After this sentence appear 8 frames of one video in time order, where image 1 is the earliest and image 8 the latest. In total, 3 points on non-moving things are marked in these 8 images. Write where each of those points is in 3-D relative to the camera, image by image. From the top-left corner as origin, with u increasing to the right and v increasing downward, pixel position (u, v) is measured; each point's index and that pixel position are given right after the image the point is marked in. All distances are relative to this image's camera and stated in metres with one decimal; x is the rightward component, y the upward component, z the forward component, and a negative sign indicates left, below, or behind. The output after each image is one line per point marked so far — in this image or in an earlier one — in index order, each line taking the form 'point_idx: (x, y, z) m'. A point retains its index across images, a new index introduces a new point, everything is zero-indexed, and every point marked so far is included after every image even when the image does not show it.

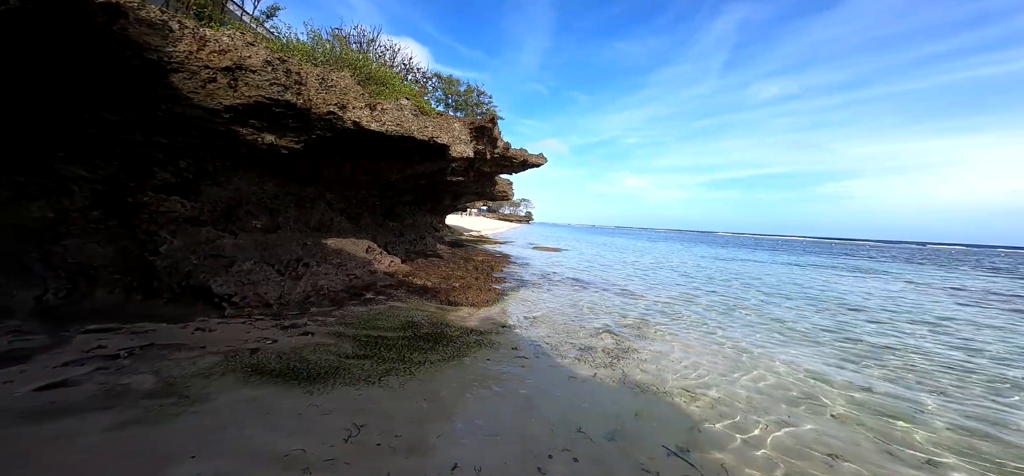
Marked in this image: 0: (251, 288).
0: (-4.4, -0.8, +6.1) m
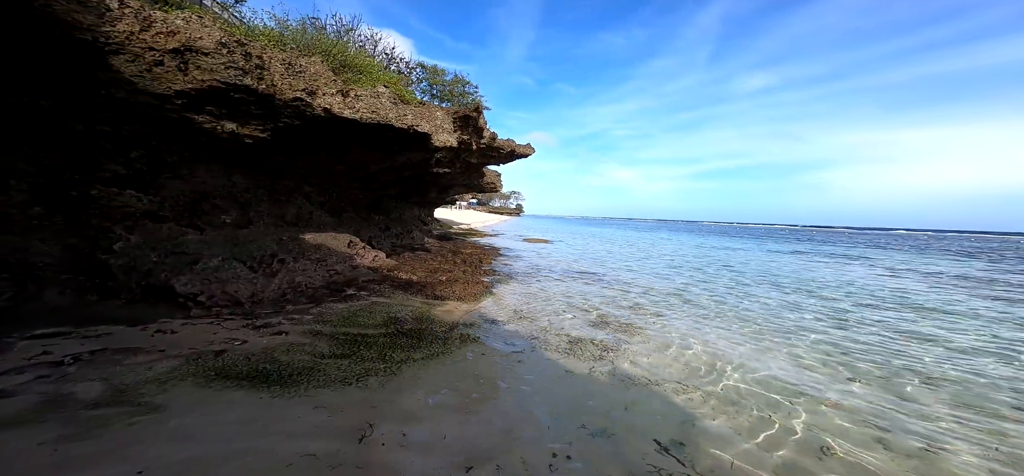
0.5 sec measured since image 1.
0: (-4.6, -0.8, +5.8) m
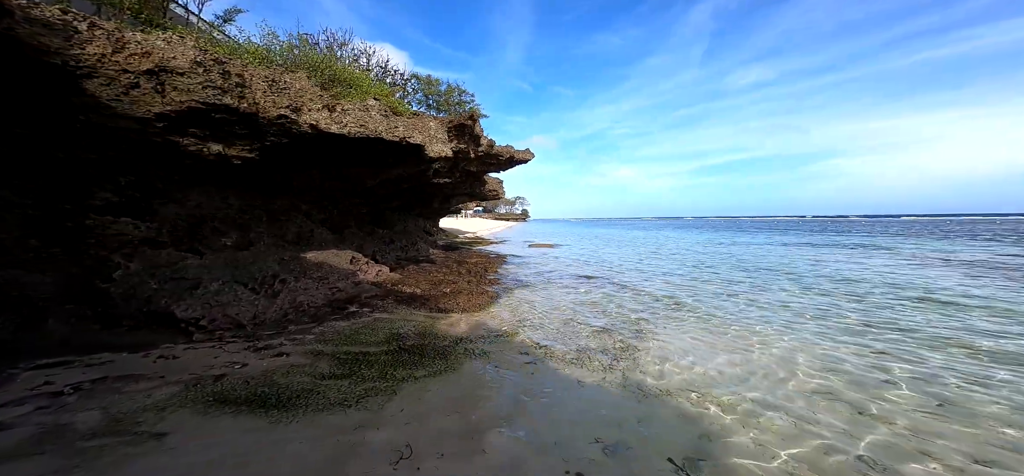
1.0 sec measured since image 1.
0: (-4.5, -1.1, +5.7) m
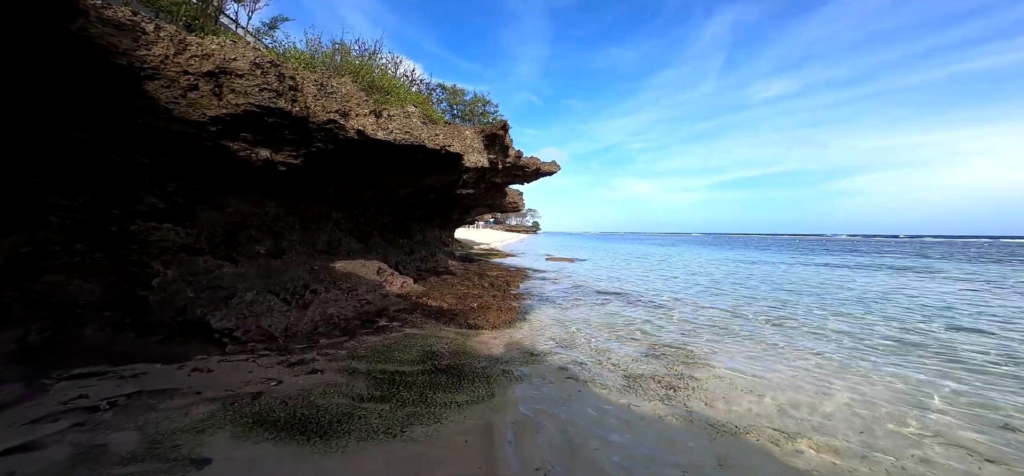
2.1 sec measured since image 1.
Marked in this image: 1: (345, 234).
0: (-3.9, -1.3, +5.5) m
1: (-4.0, +0.1, +8.8) m
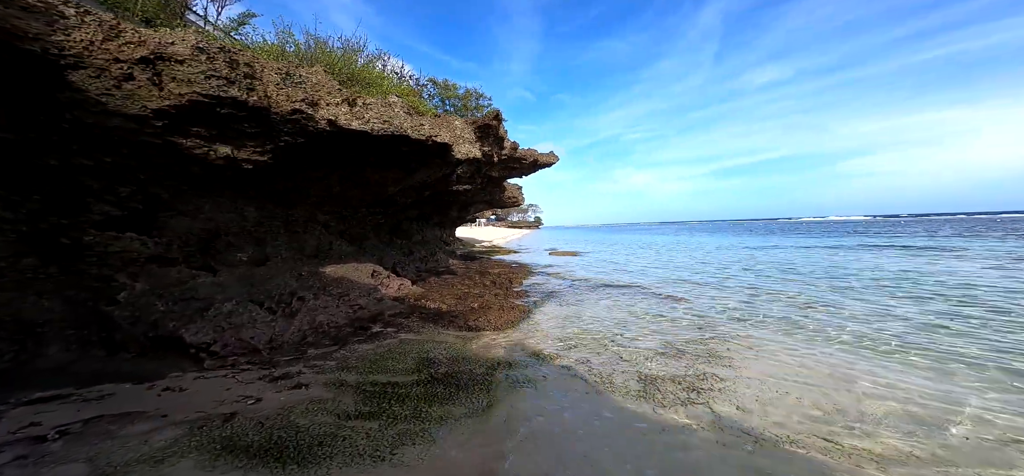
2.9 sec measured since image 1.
0: (-3.9, -1.3, +5.2) m
1: (-4.0, 0.0, +8.4) m
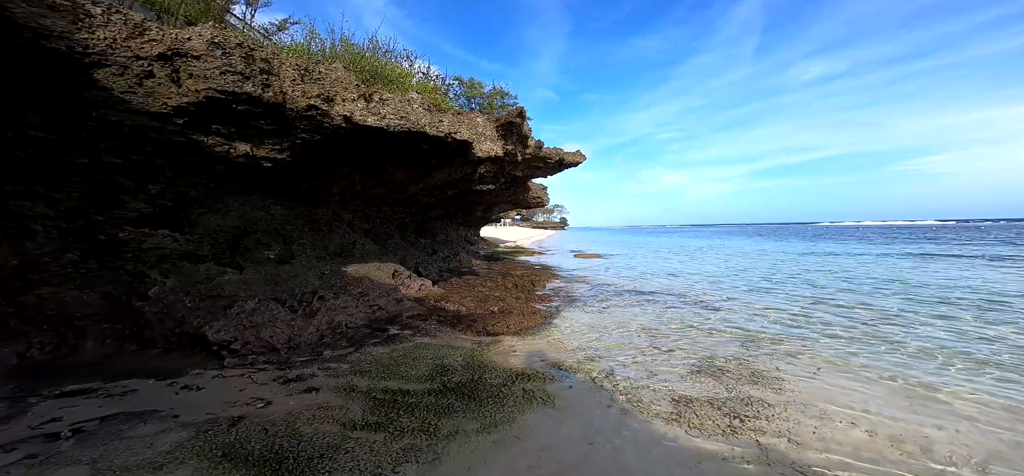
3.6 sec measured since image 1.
0: (-3.6, -1.3, +5.2) m
1: (-3.5, +0.1, +8.4) m
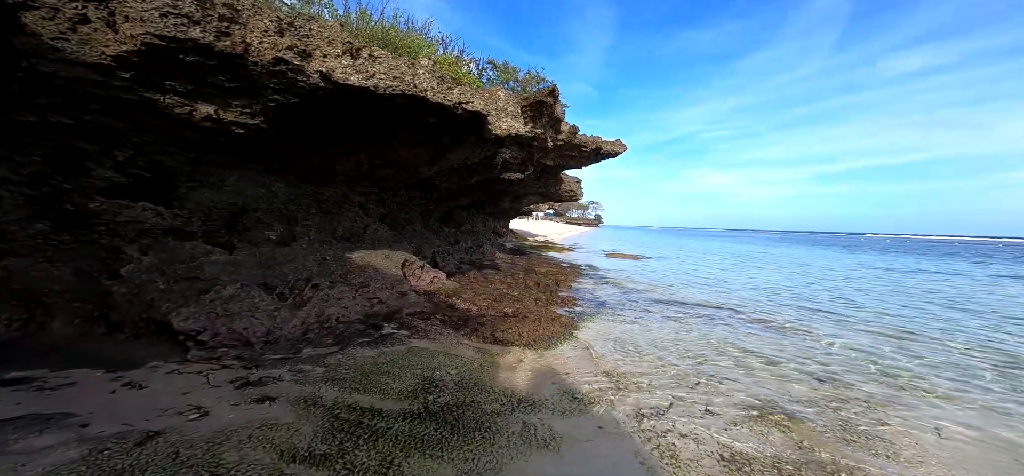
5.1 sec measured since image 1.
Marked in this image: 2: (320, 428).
0: (-3.5, -1.0, +4.6) m
1: (-3.0, +0.4, +7.8) m
2: (-1.6, -1.6, +3.1) m
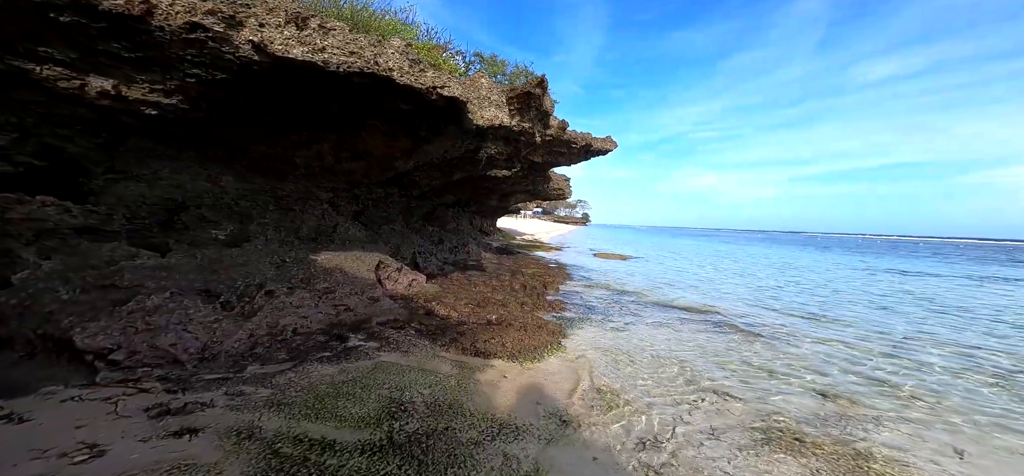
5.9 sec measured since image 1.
0: (-3.7, -1.0, +3.9) m
1: (-3.3, +0.4, +7.1) m
2: (-1.8, -1.6, +2.5) m
